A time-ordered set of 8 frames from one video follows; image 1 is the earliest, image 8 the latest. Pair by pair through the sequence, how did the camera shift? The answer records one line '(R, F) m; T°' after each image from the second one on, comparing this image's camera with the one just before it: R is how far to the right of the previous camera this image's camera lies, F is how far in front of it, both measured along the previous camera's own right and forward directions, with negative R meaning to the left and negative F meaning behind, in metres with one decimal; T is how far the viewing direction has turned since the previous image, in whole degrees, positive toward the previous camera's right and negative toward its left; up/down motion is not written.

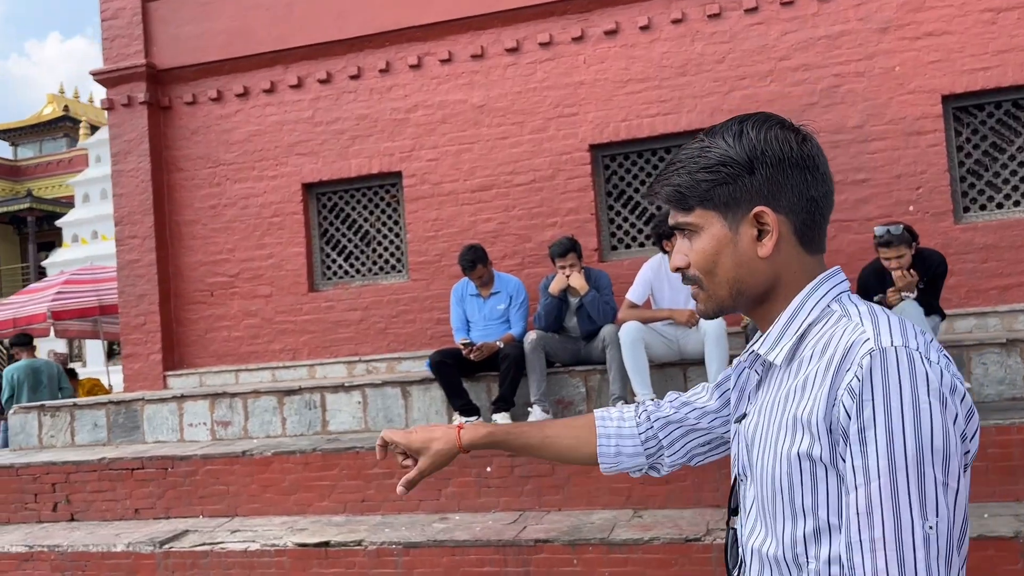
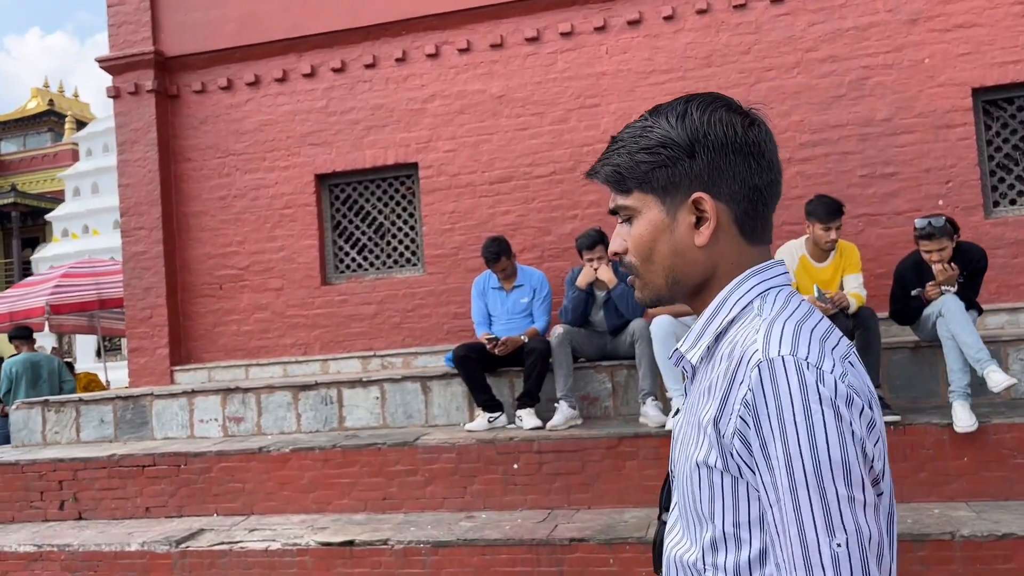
(-0.3, +0.1) m; +1°
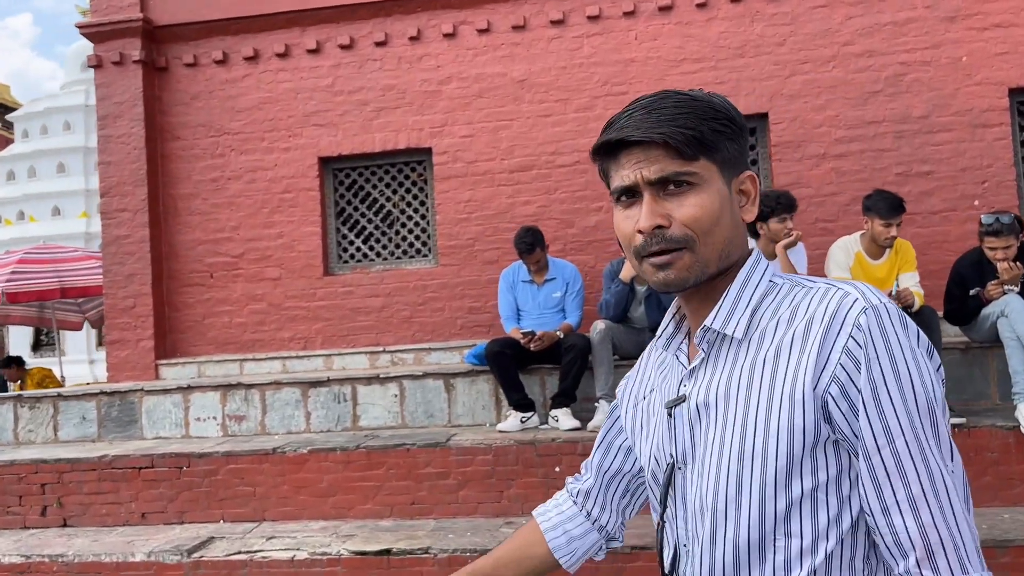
(-0.6, +0.3) m; +5°
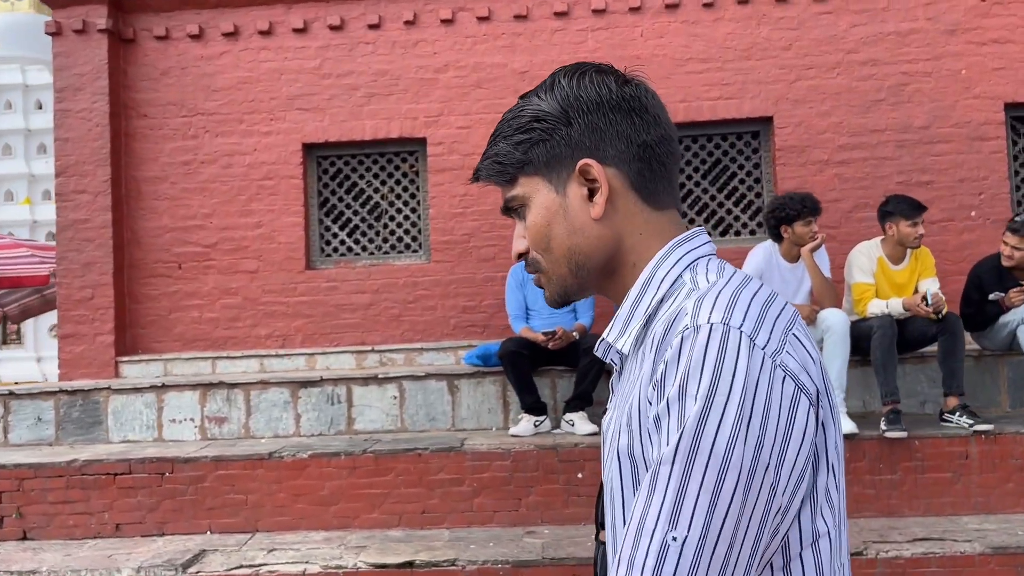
(-0.6, +0.3) m; +6°
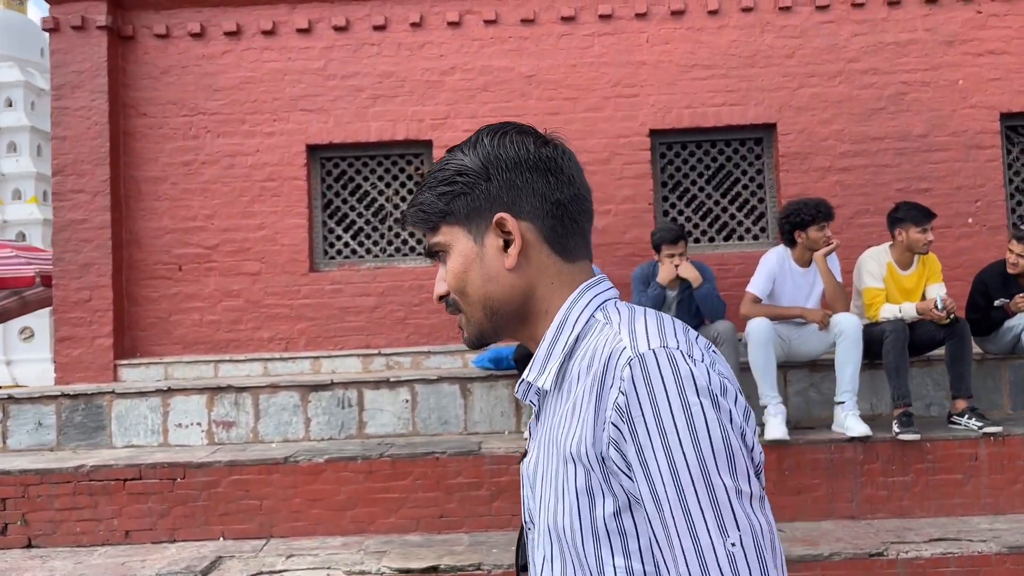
(-0.3, 0.0) m; +2°
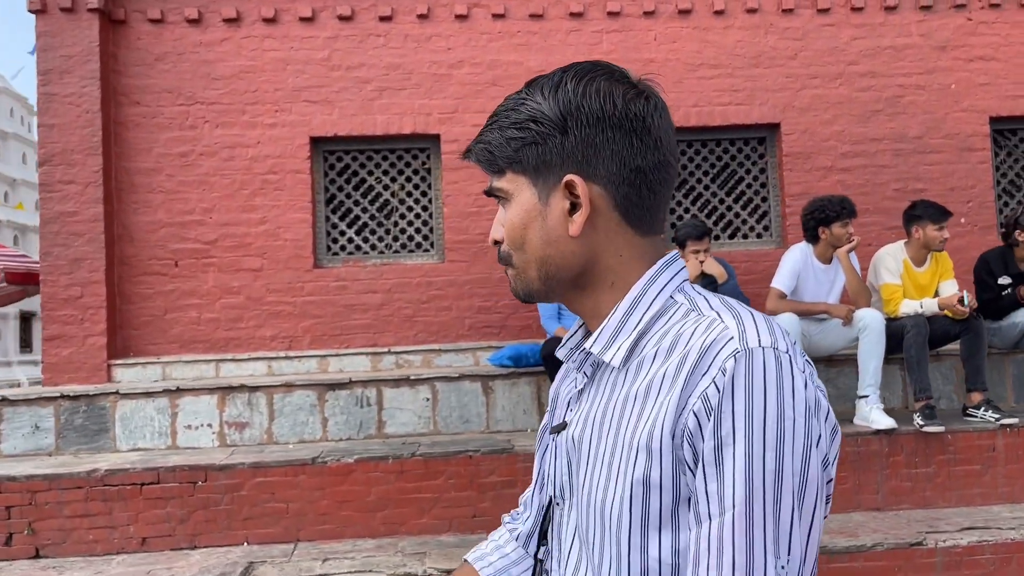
(-0.6, +0.1) m; +5°
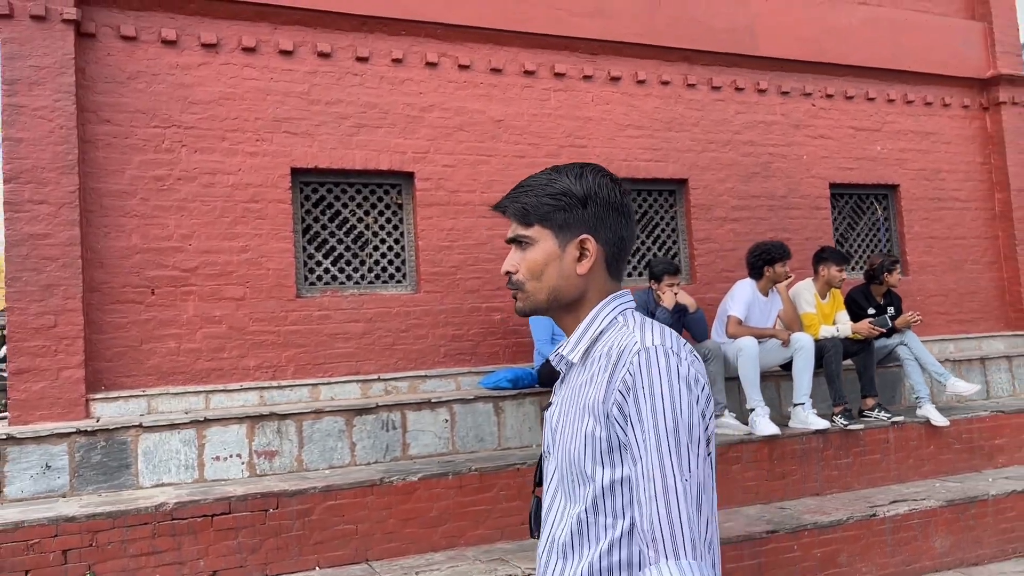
(-1.9, -0.2) m; +20°
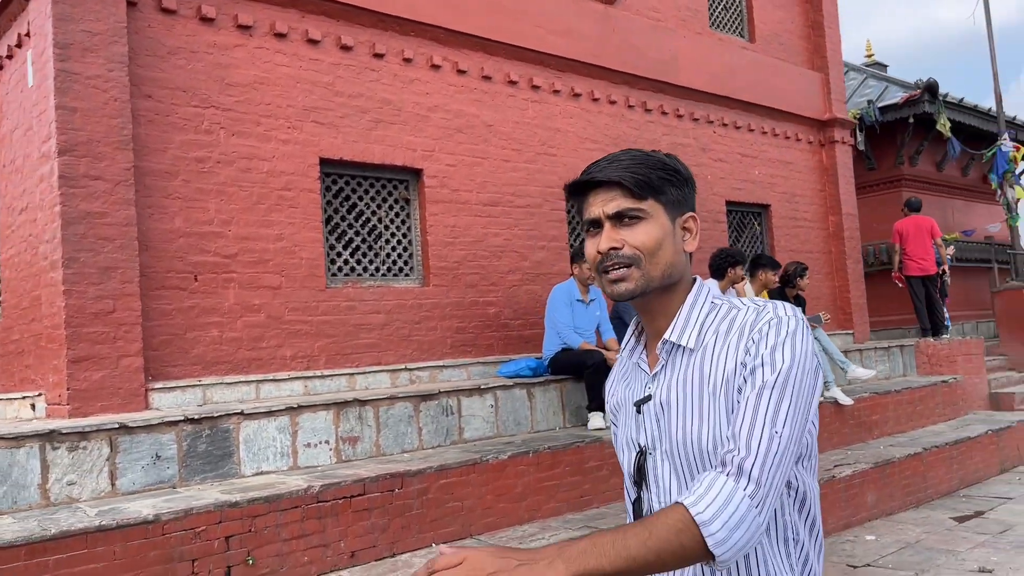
(-2.1, -0.1) m; +18°
